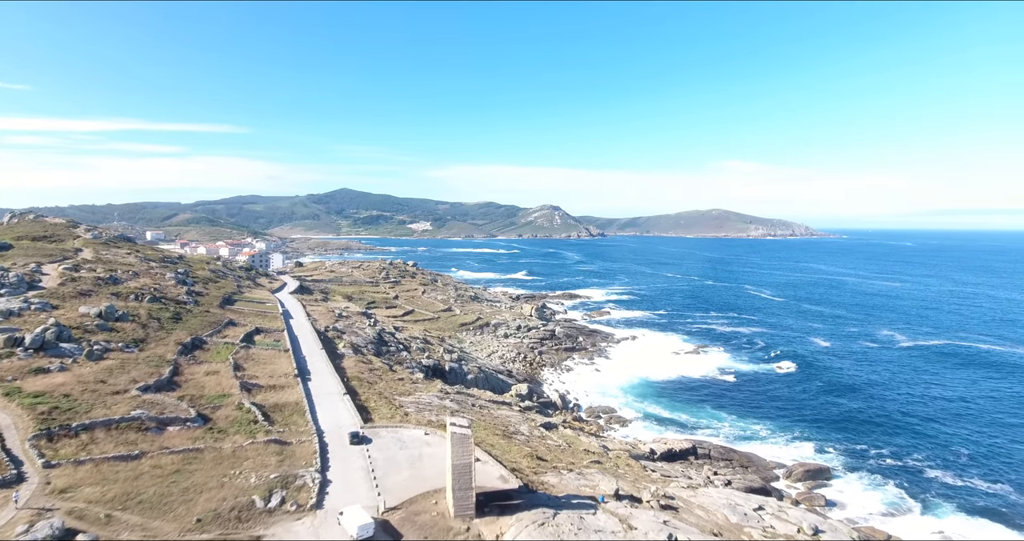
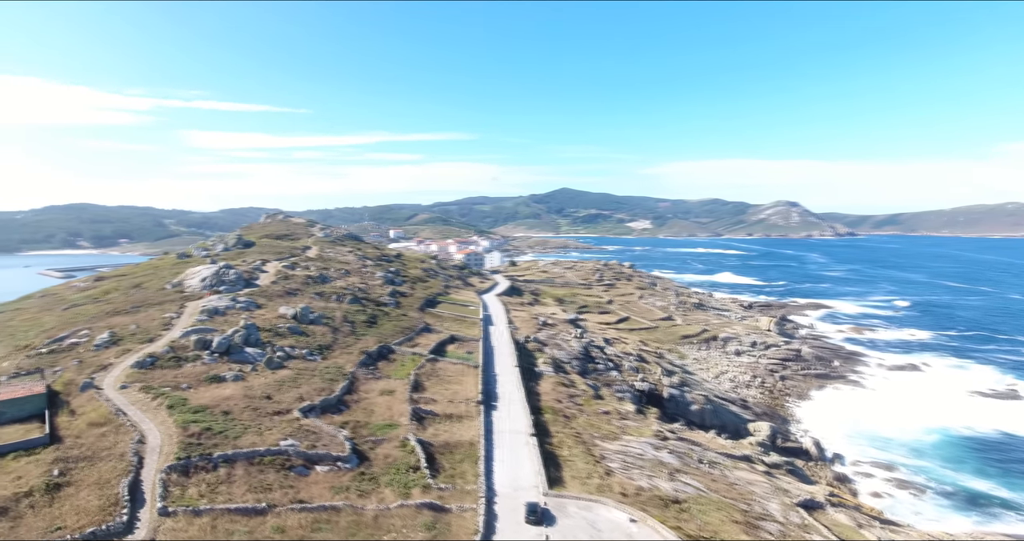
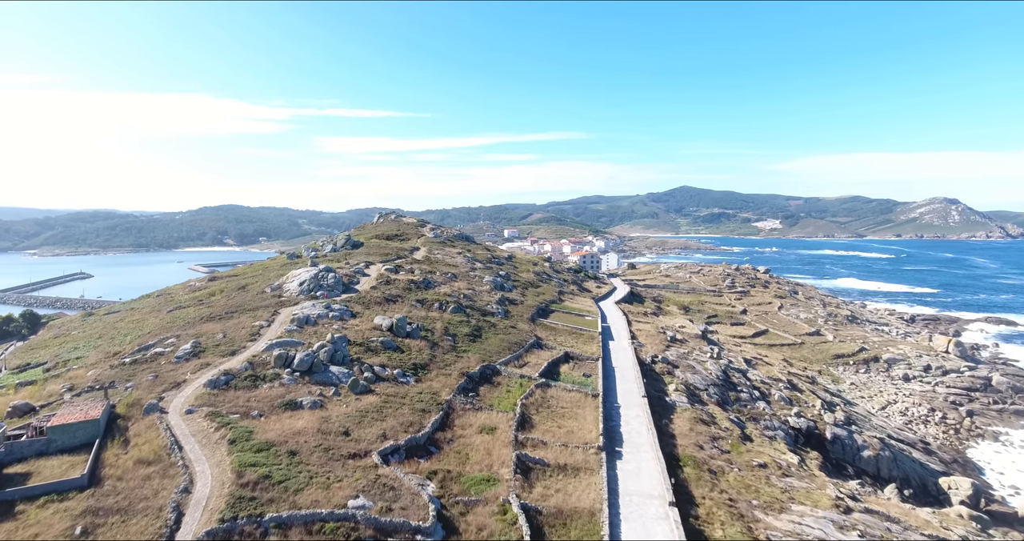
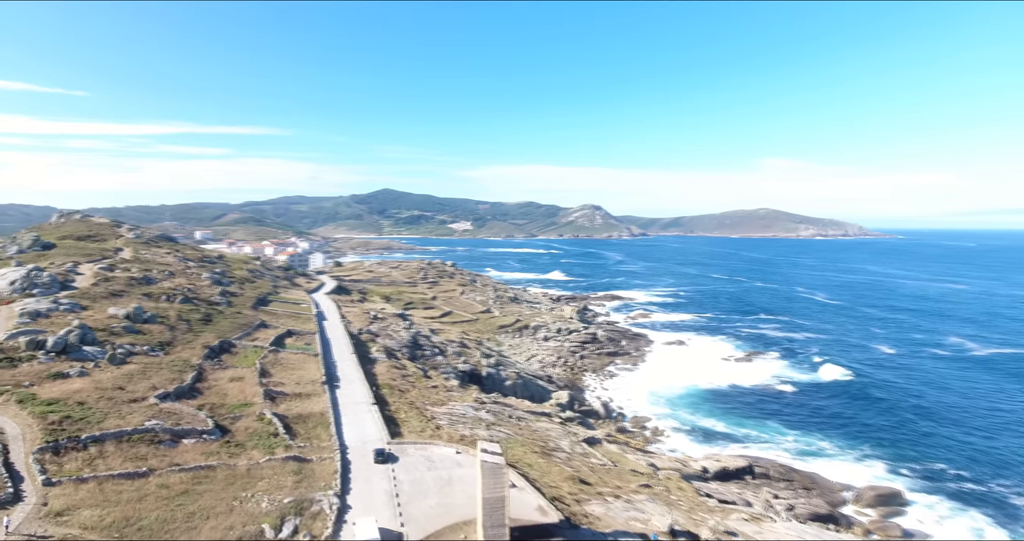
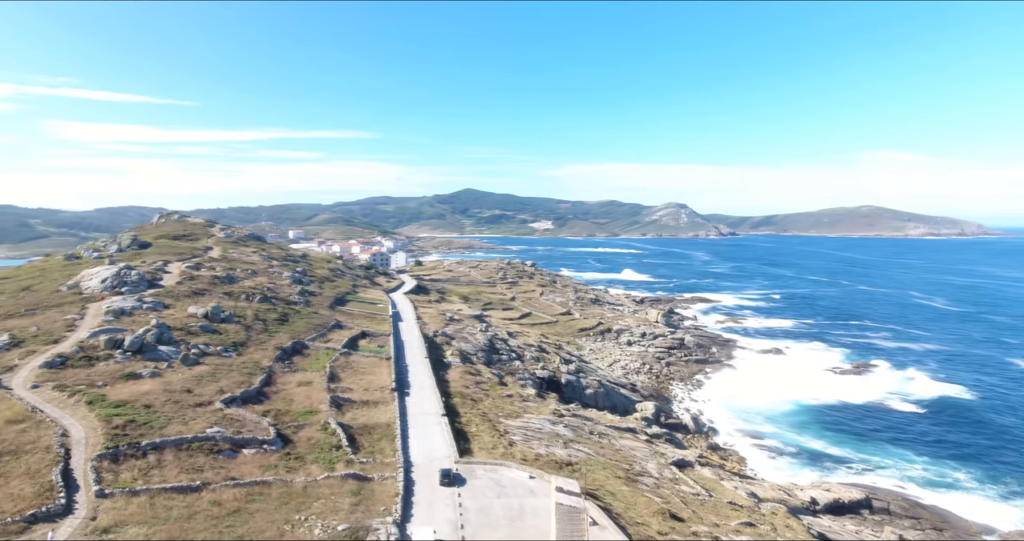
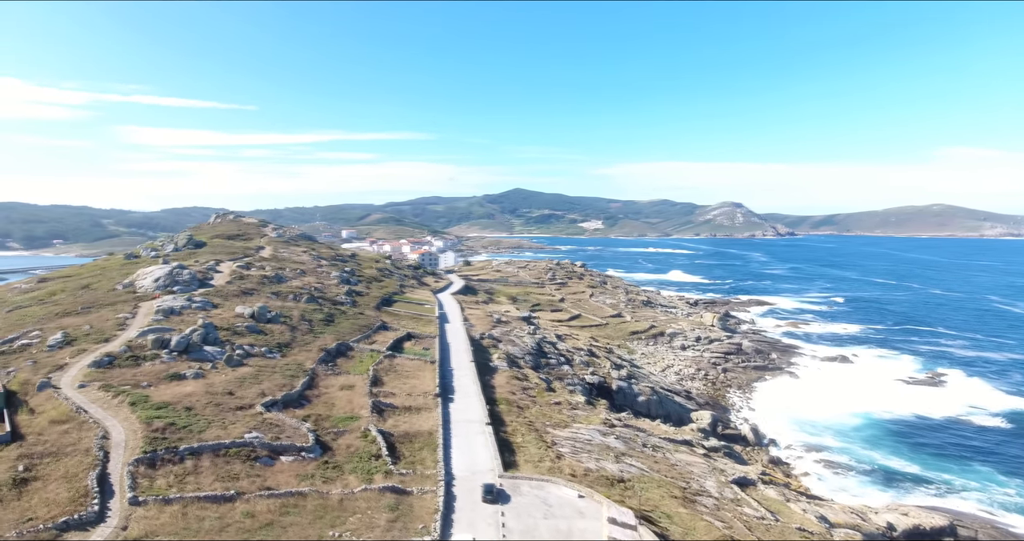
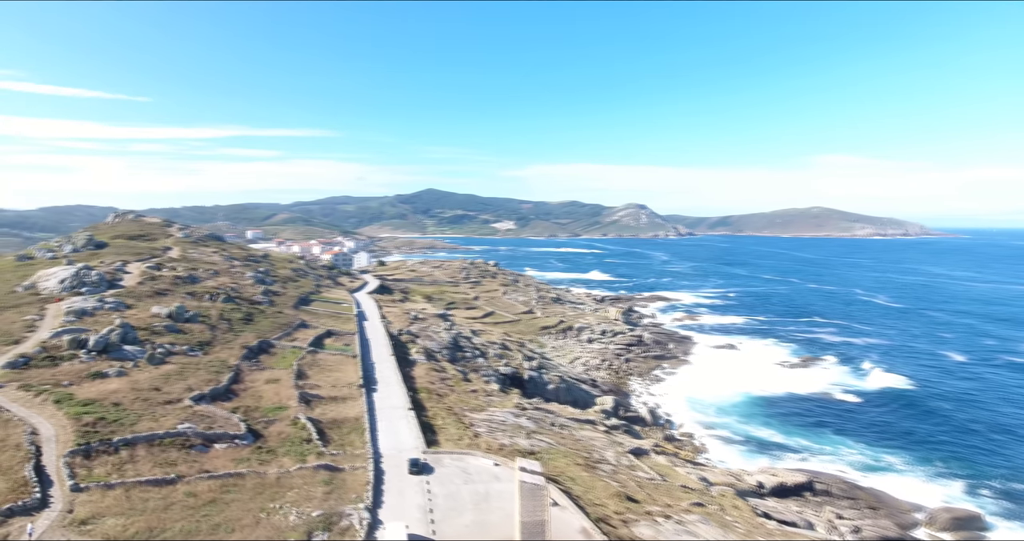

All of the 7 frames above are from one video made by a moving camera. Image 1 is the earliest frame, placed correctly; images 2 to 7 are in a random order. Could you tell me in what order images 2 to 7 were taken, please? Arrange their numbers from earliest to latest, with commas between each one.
4, 7, 5, 6, 2, 3
